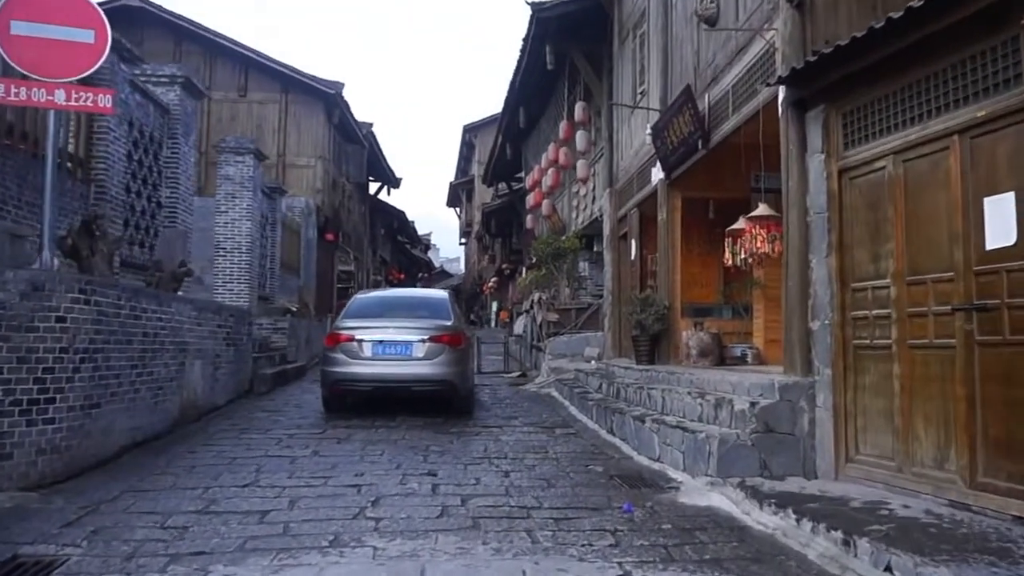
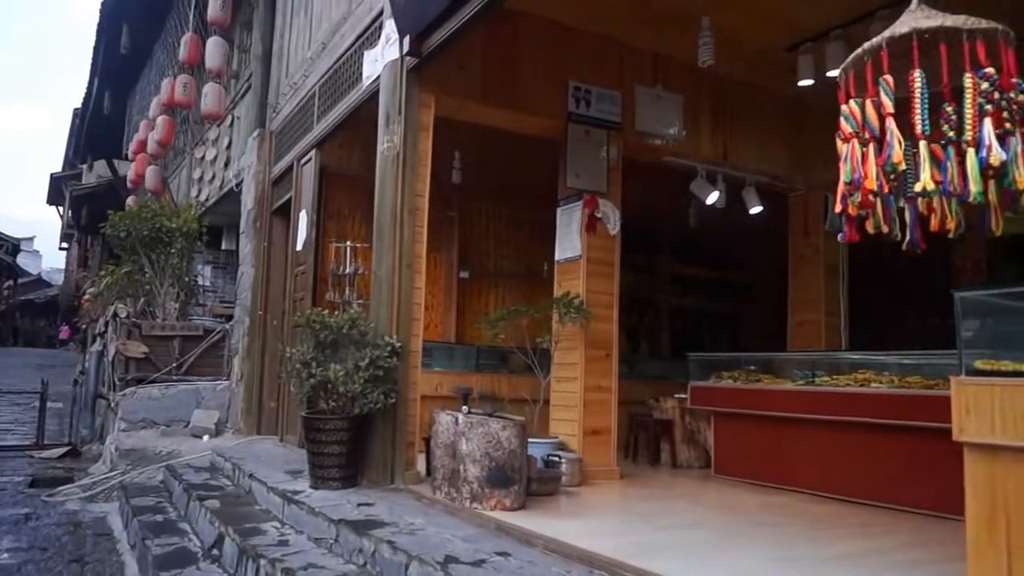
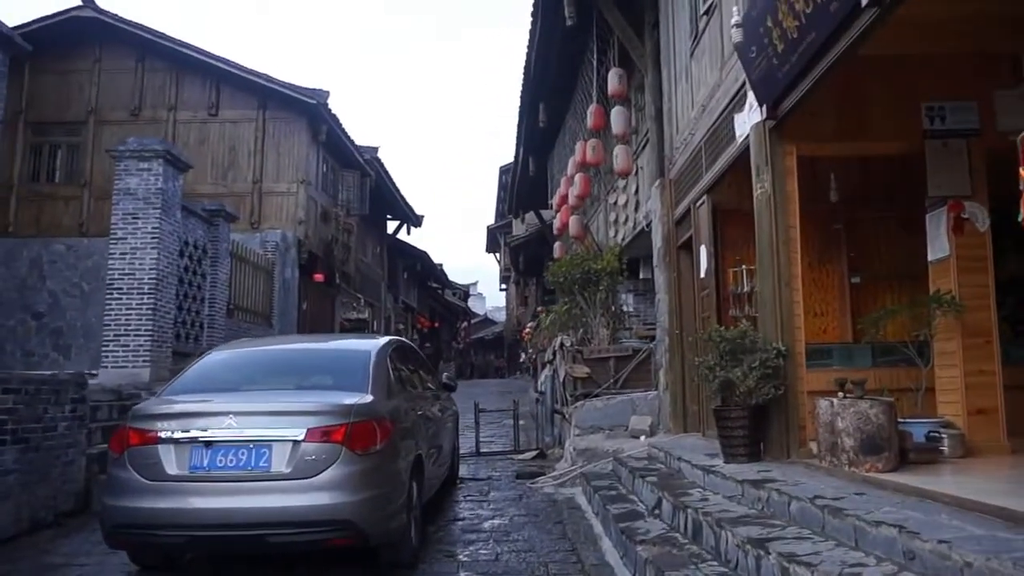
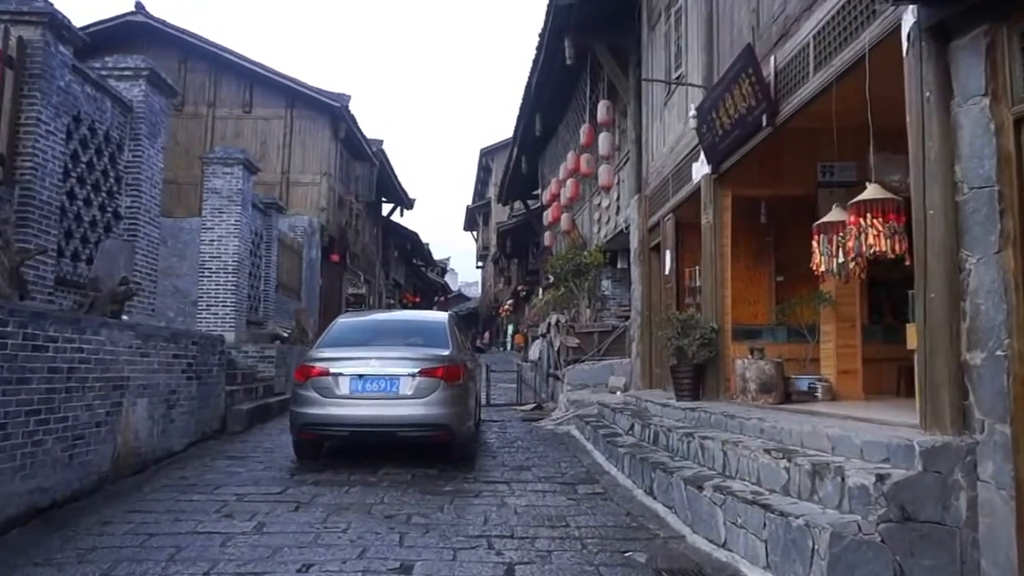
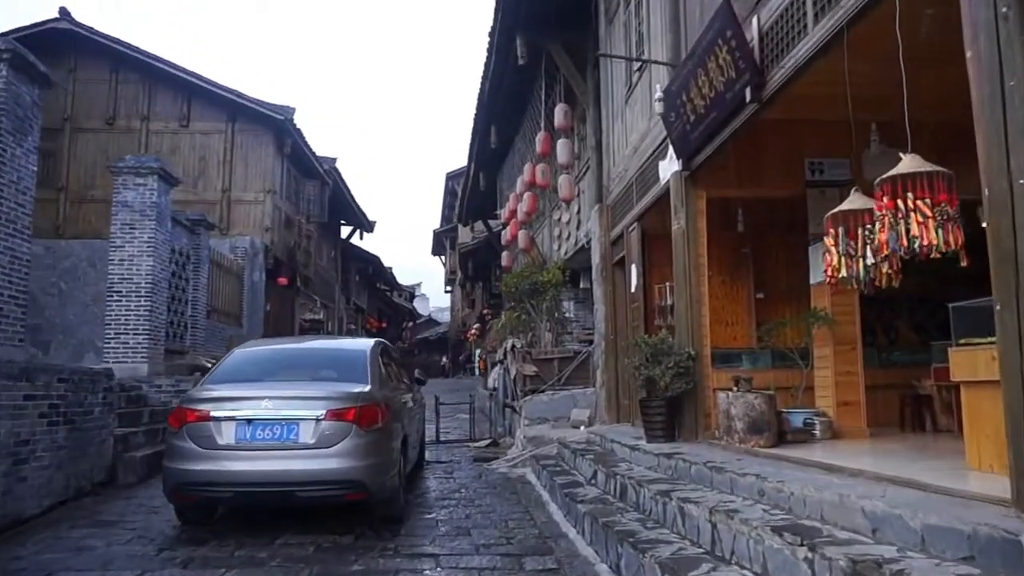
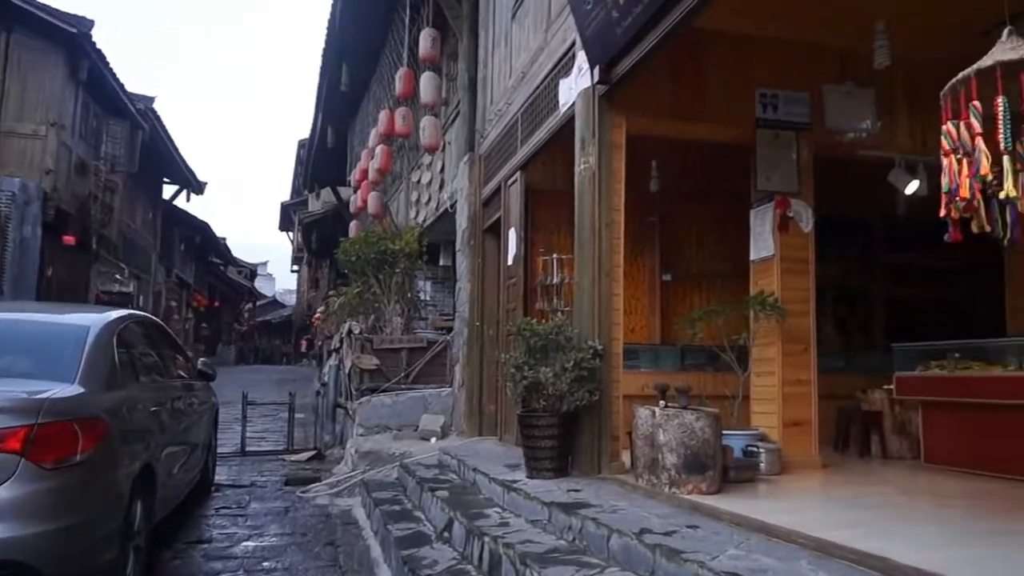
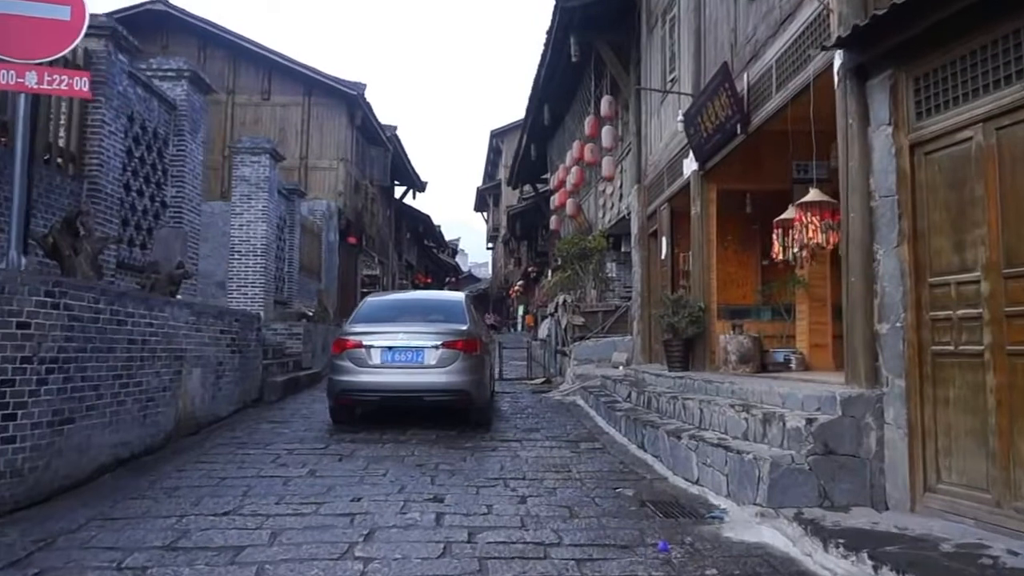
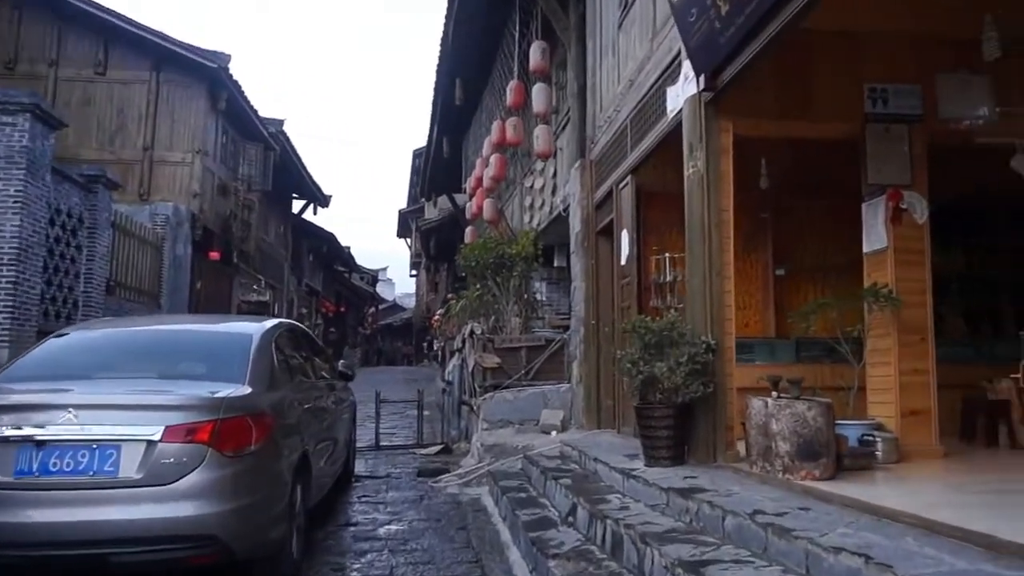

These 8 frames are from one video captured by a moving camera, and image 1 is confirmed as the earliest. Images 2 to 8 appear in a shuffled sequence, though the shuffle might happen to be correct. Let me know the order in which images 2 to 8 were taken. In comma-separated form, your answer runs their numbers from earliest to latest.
7, 4, 5, 3, 8, 6, 2
